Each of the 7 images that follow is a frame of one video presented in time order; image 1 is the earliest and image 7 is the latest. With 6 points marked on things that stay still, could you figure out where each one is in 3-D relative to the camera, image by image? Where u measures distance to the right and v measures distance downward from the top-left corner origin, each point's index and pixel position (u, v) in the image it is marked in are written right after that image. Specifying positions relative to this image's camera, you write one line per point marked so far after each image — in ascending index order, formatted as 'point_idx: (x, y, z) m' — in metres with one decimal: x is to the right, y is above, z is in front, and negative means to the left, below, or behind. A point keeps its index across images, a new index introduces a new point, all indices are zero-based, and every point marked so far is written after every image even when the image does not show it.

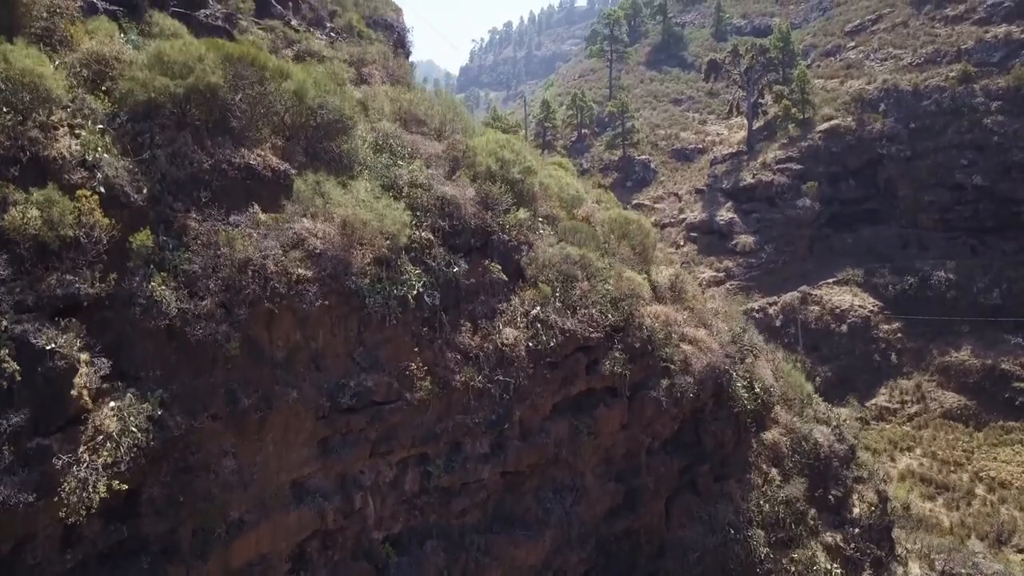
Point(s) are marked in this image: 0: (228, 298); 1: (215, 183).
0: (-2.9, -0.1, +8.3) m
1: (-3.3, +1.2, +9.0) m
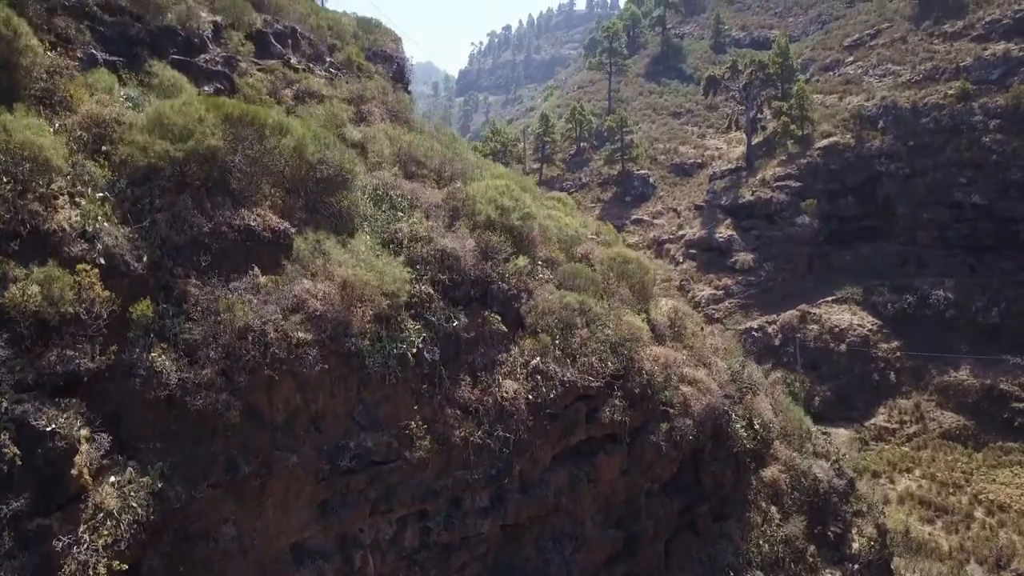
0: (-2.9, -0.8, +8.3) m
1: (-3.3, +0.5, +9.0) m
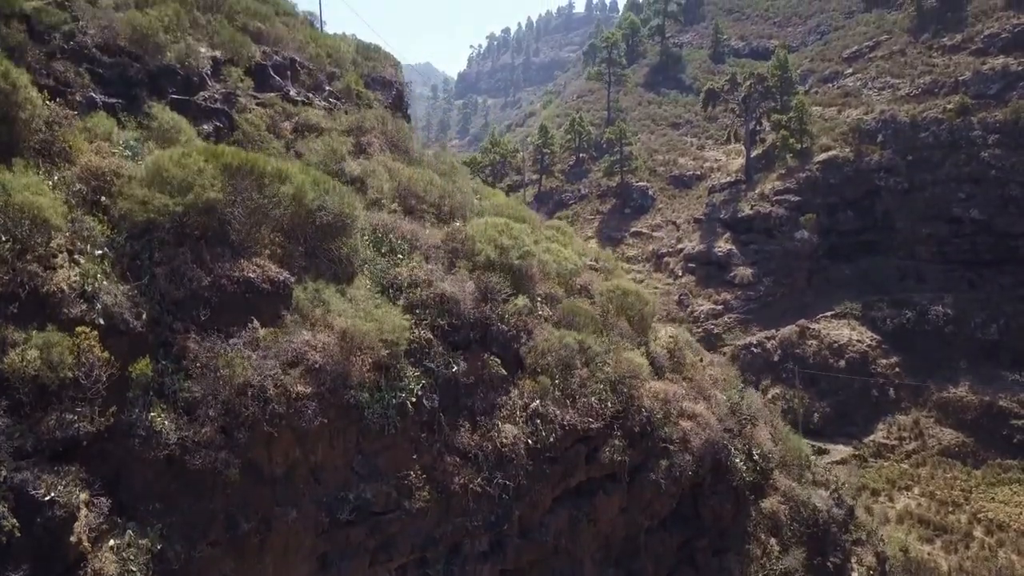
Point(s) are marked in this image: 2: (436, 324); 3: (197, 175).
0: (-3.0, -1.4, +8.3) m
1: (-3.3, -0.1, +9.0) m
2: (-1.0, -0.5, +10.6) m
3: (-3.7, +1.3, +9.5) m
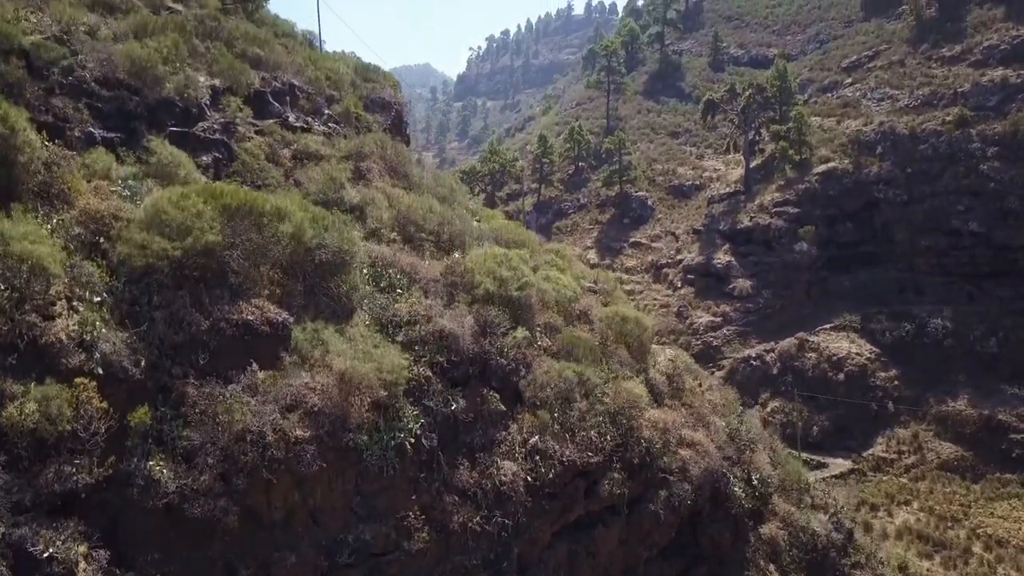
0: (-3.0, -1.9, +8.3) m
1: (-3.3, -0.6, +9.0) m
2: (-1.0, -1.0, +10.6) m
3: (-3.7, +0.8, +9.5) m
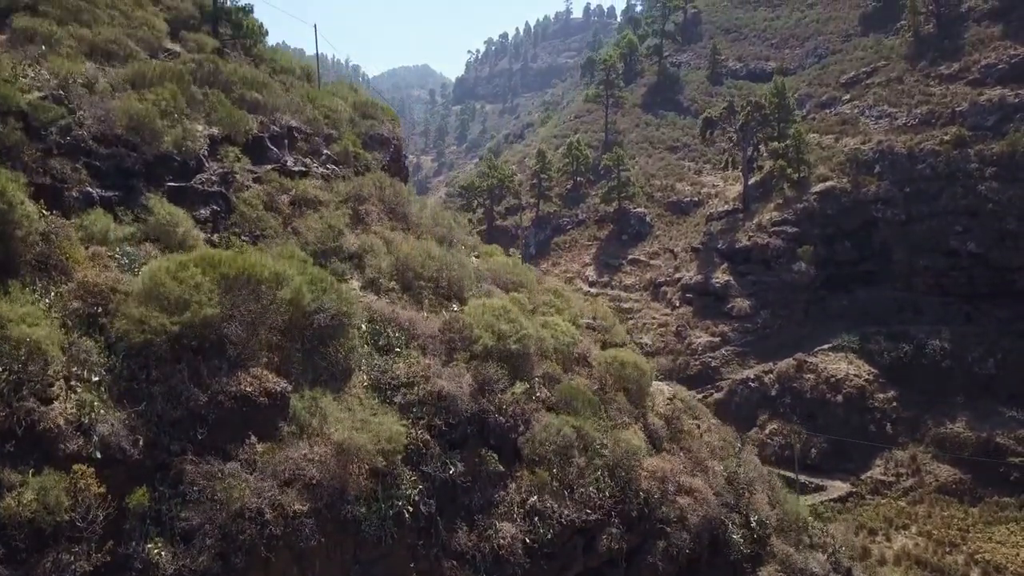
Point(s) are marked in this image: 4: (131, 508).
0: (-3.0, -2.7, +8.3) m
1: (-3.4, -1.4, +9.0) m
2: (-1.0, -1.8, +10.6) m
3: (-3.7, 0.0, +9.5) m
4: (-3.8, -2.2, +8.0) m
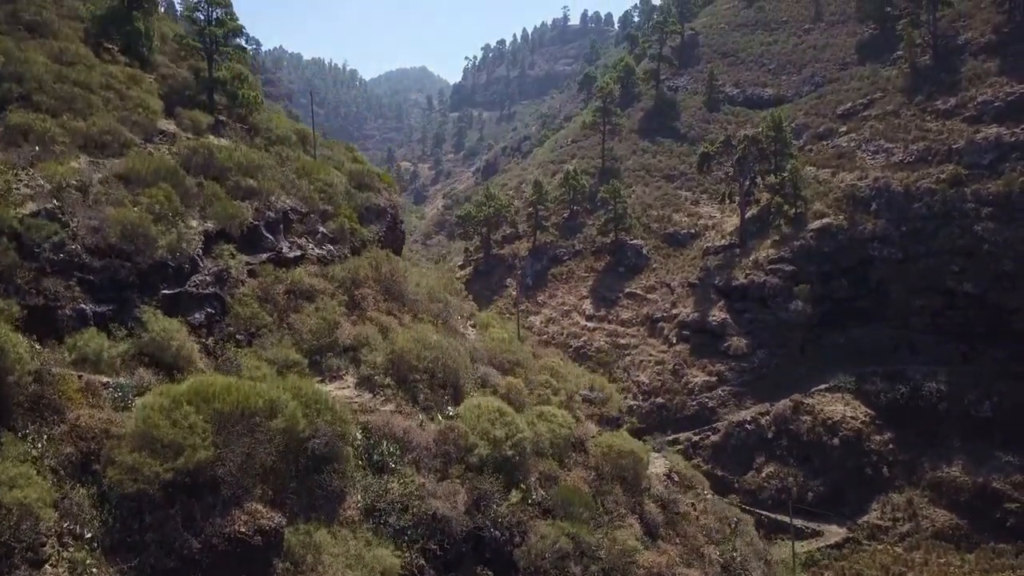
0: (-3.0, -4.3, +8.3) m
1: (-3.4, -3.0, +8.9) m
2: (-1.1, -3.4, +10.6) m
3: (-3.8, -1.6, +9.4) m
4: (-3.9, -3.8, +8.0) m
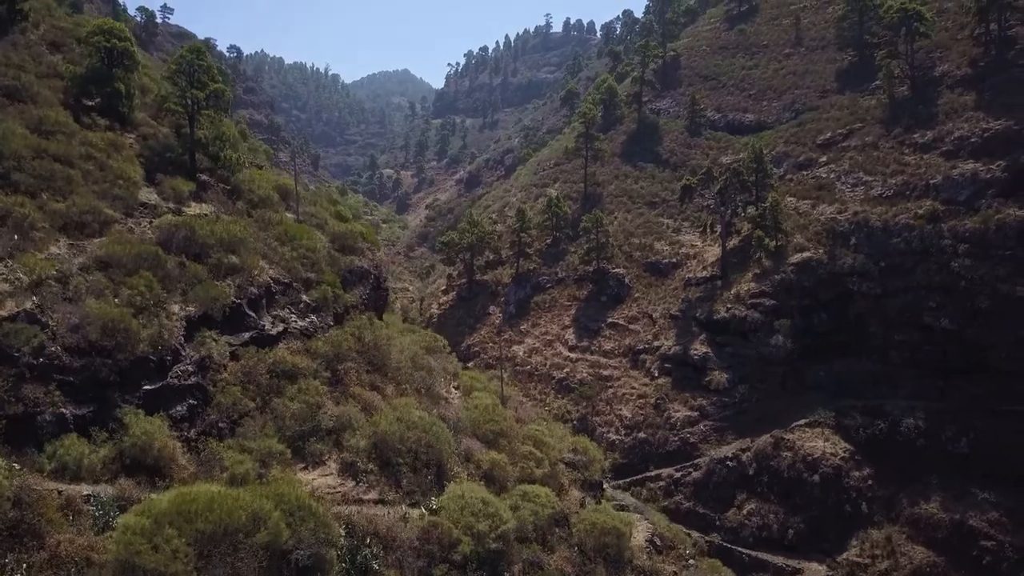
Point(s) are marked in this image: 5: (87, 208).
0: (-3.2, -5.7, +8.3) m
1: (-3.6, -4.5, +8.9) m
2: (-1.3, -4.8, +10.6) m
3: (-4.0, -3.0, +9.4) m
4: (-4.0, -5.2, +7.9) m
5: (-7.6, +1.4, +14.3) m
